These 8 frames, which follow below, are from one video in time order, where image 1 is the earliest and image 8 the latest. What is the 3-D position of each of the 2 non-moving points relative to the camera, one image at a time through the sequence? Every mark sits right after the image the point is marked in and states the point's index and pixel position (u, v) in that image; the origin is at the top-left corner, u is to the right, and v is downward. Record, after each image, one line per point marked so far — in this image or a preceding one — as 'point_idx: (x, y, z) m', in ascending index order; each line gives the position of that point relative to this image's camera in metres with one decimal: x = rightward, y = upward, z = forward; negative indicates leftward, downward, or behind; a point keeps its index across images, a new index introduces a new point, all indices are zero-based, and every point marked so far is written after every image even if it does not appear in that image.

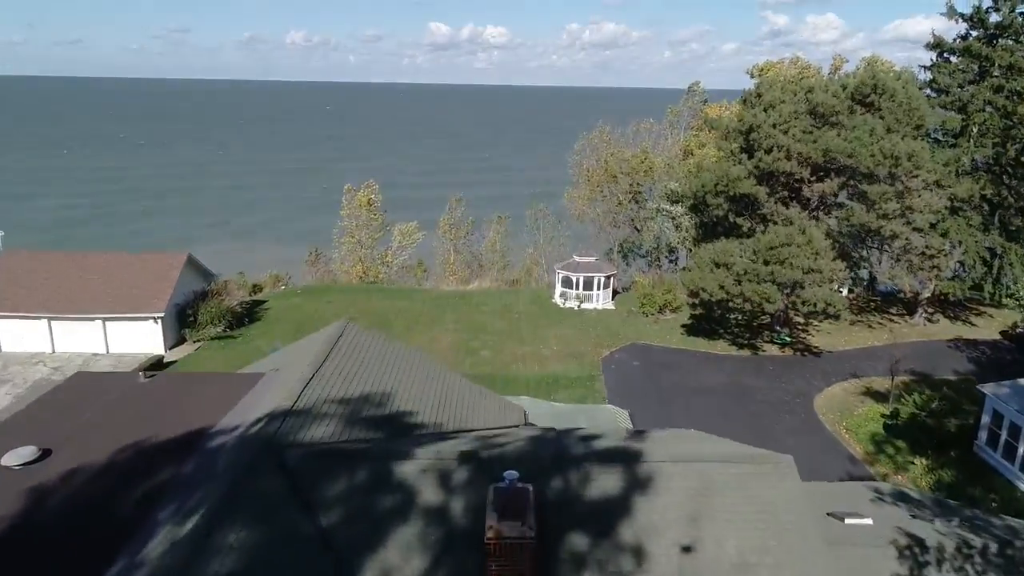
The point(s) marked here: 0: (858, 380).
0: (+9.6, -2.6, +20.0) m
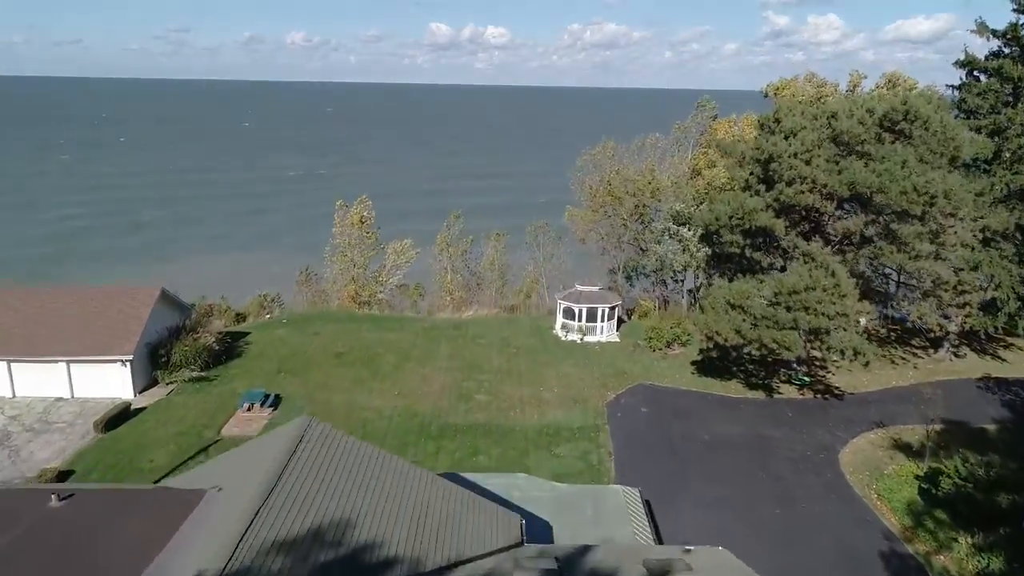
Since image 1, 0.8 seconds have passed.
0: (+9.6, -3.6, +18.4) m
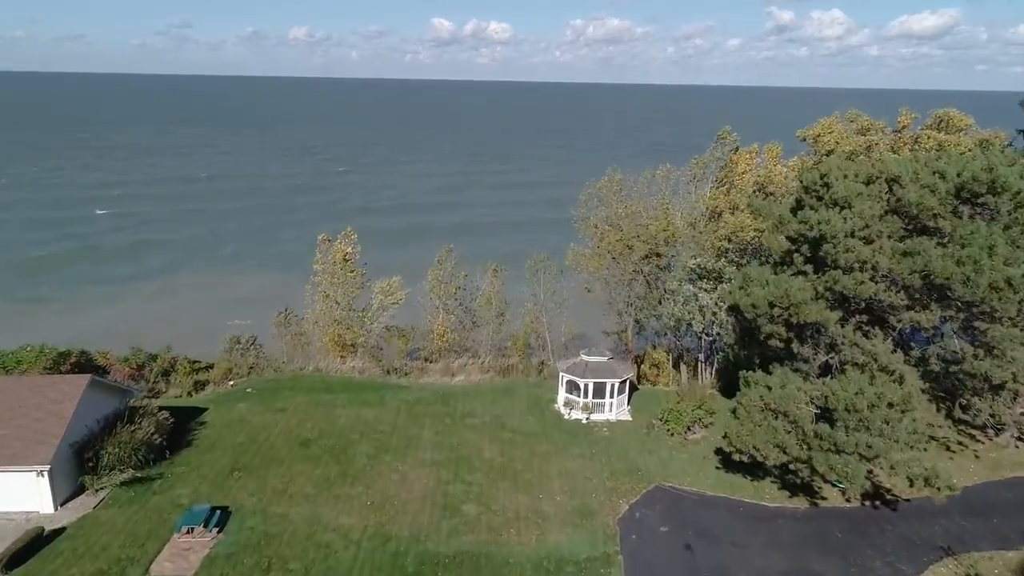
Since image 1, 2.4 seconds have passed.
0: (+9.4, -5.8, +15.2) m
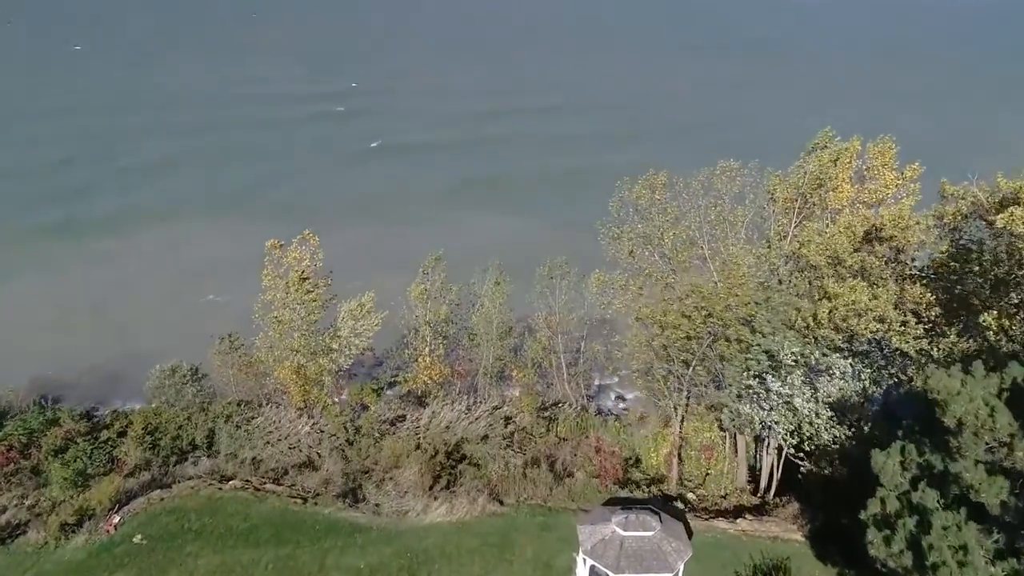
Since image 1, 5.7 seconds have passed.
0: (+9.2, -9.5, +8.5) m
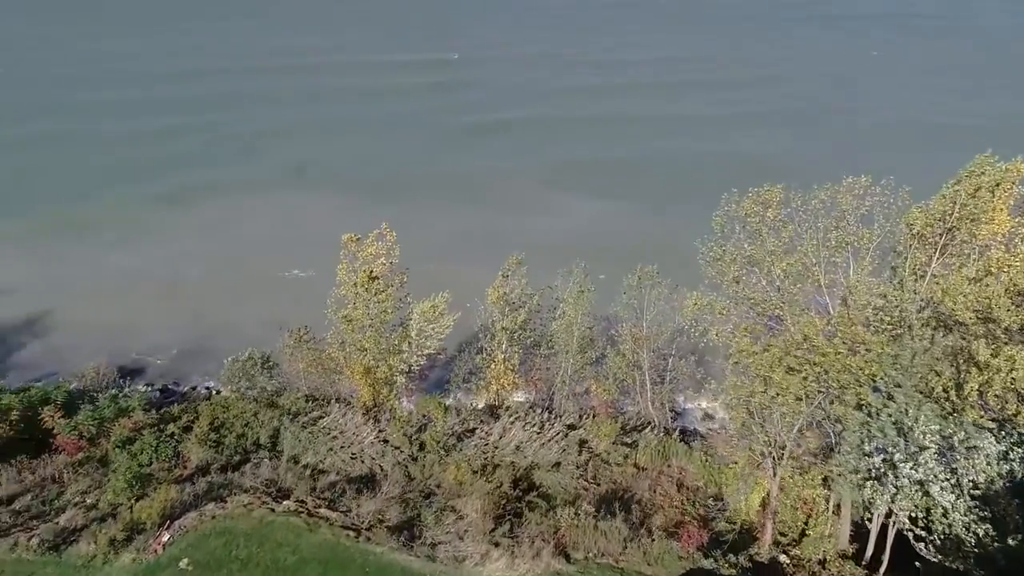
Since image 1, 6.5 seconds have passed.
0: (+9.3, -11.2, +5.9) m
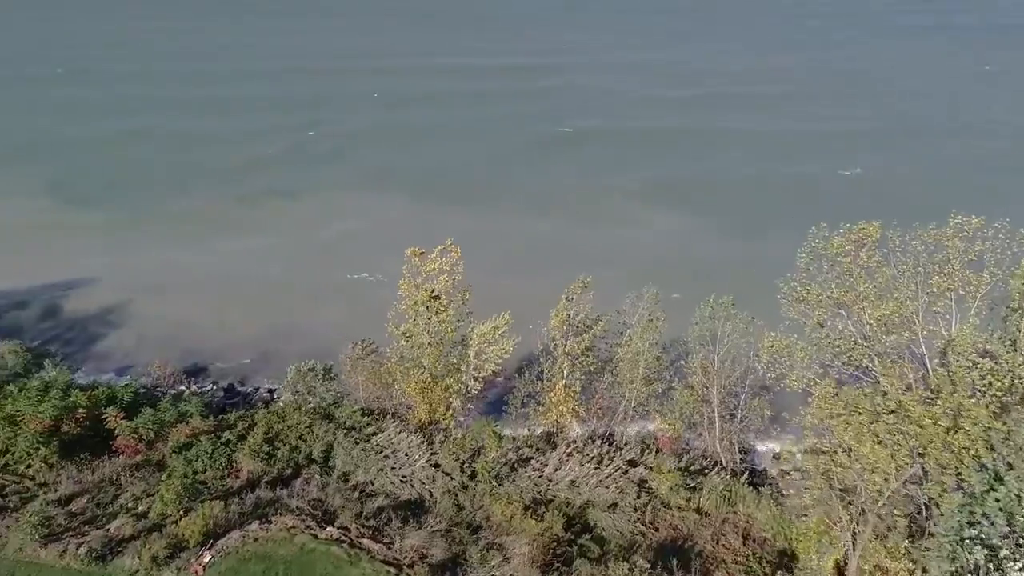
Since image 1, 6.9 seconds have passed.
0: (+8.9, -12.5, +4.0) m
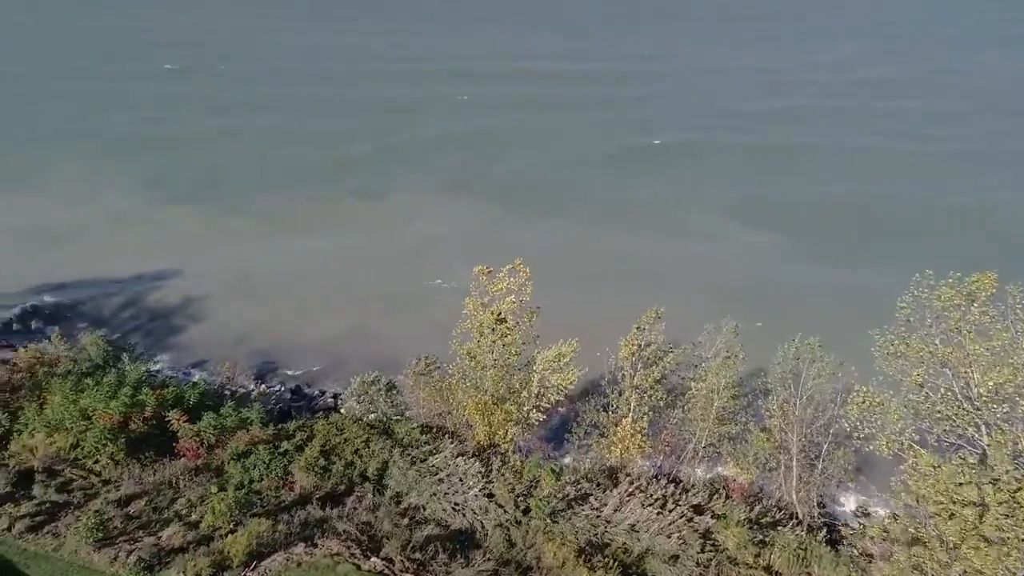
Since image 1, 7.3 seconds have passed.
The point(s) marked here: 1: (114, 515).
0: (+8.1, -13.7, +2.1) m
1: (-10.5, -6.0, +18.9) m
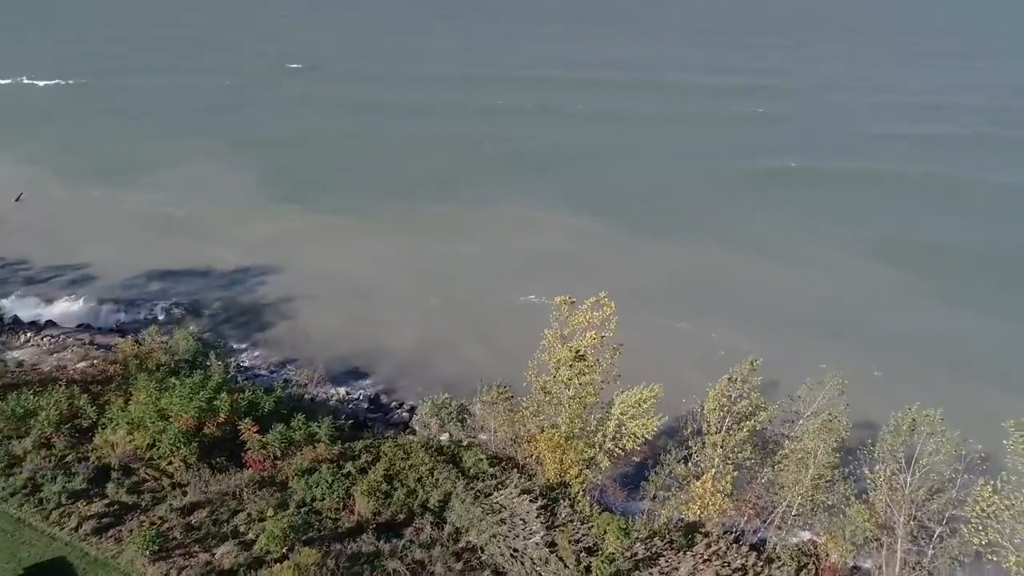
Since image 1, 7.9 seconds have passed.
0: (+6.5, -15.2, -0.2) m
1: (-8.9, -6.2, +19.0) m
